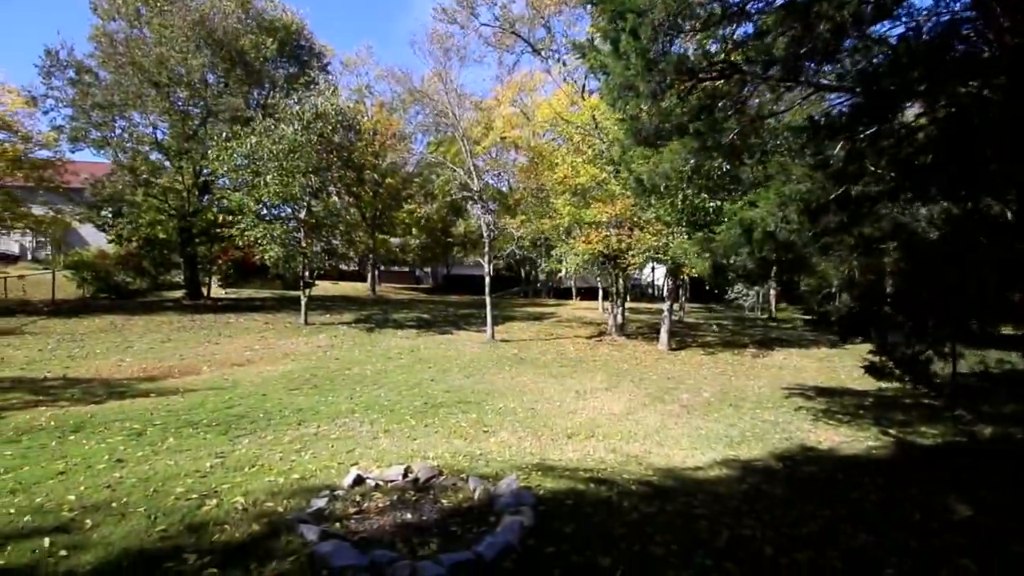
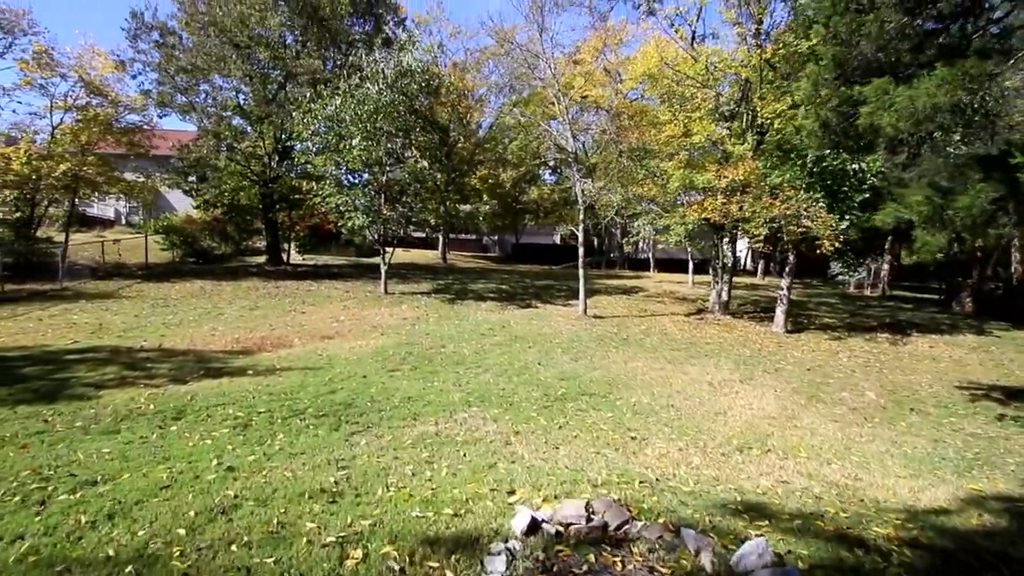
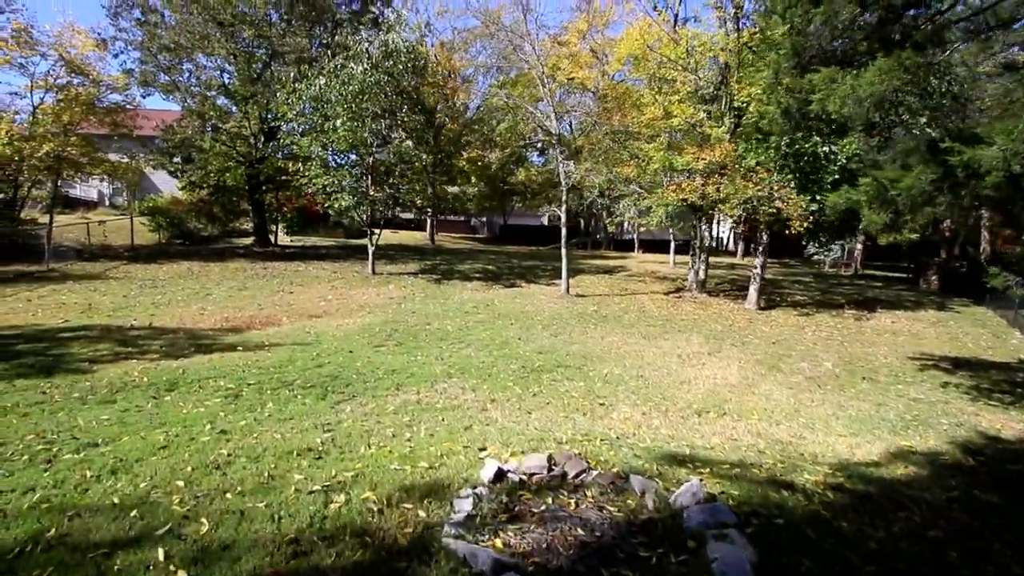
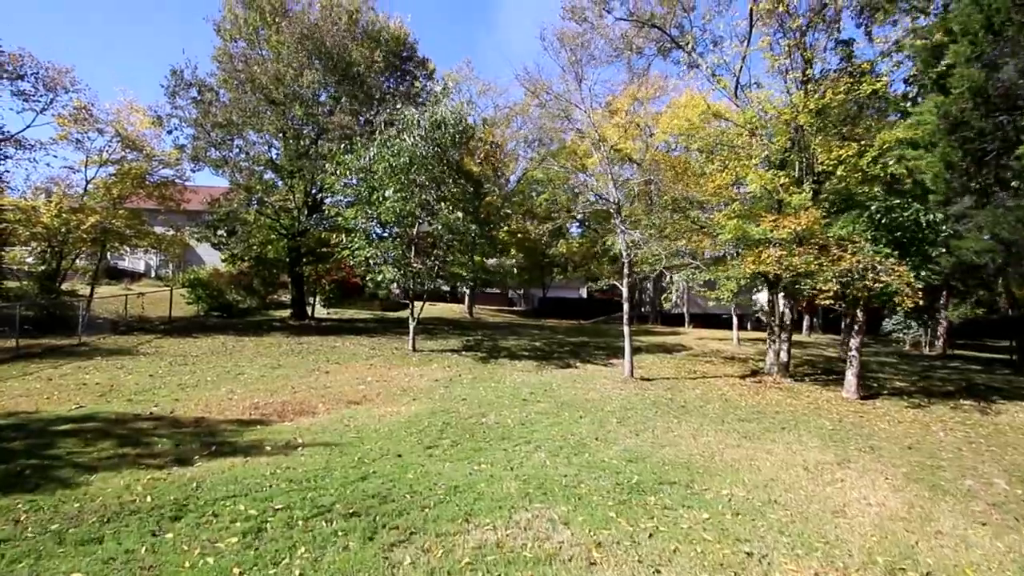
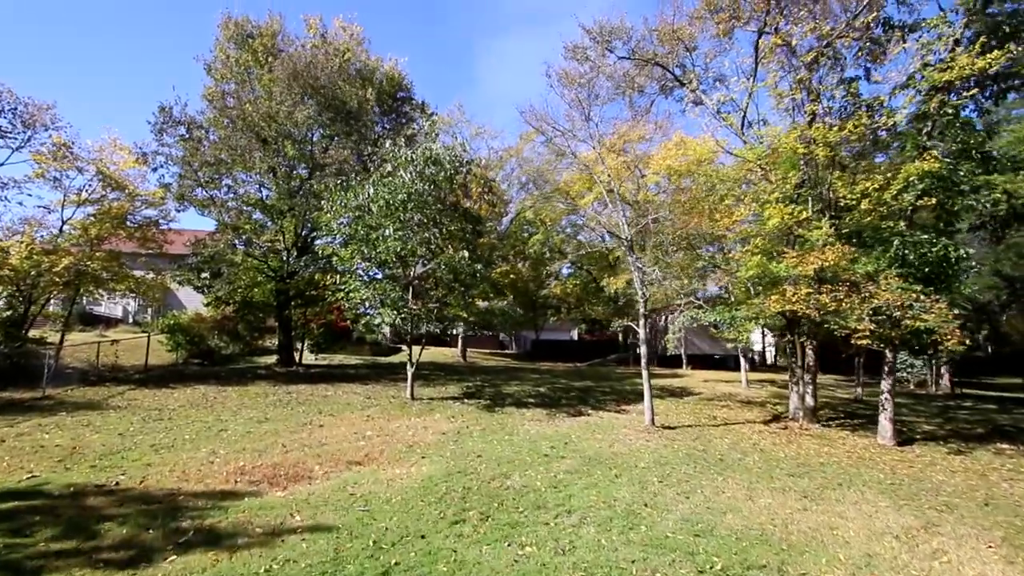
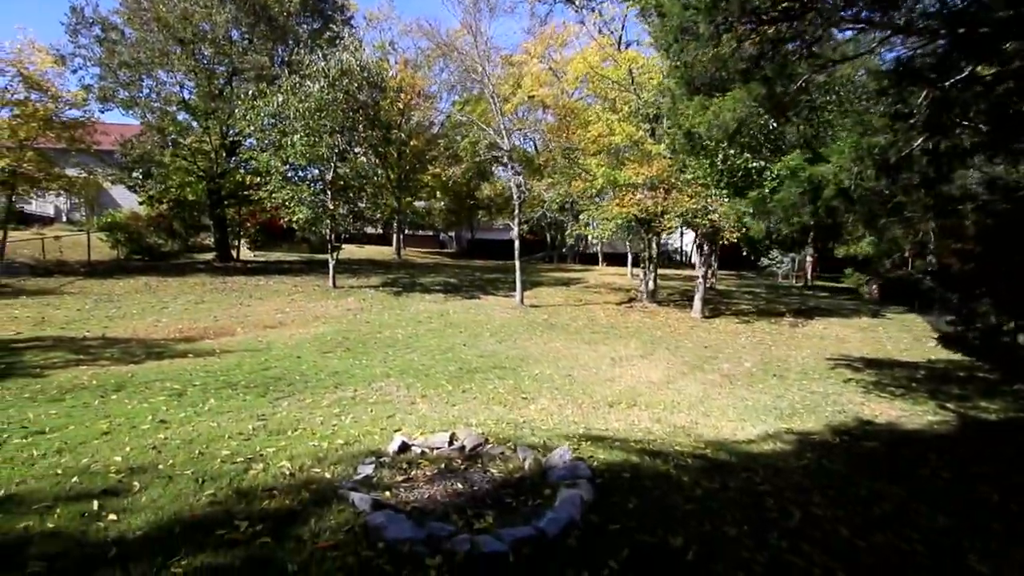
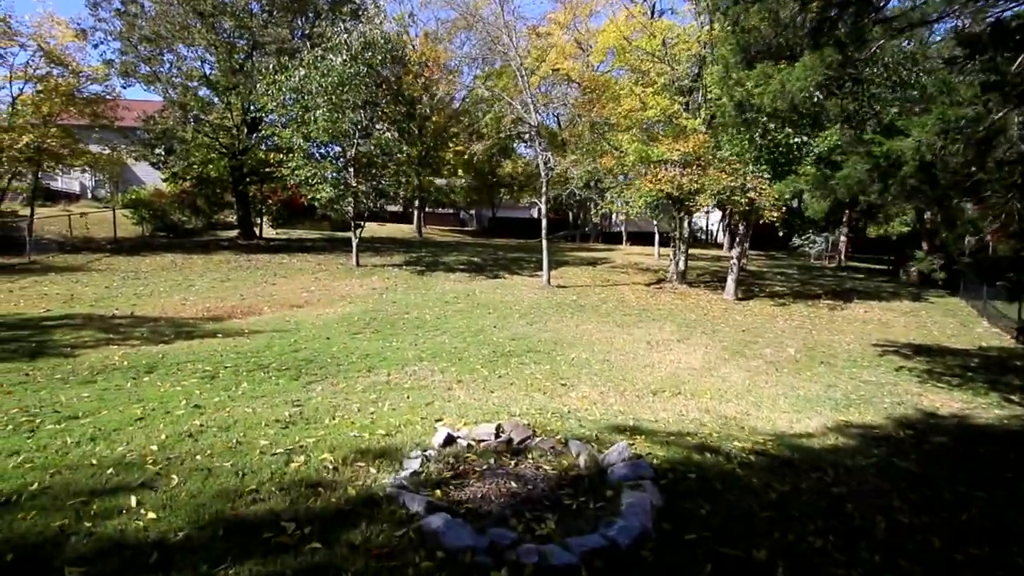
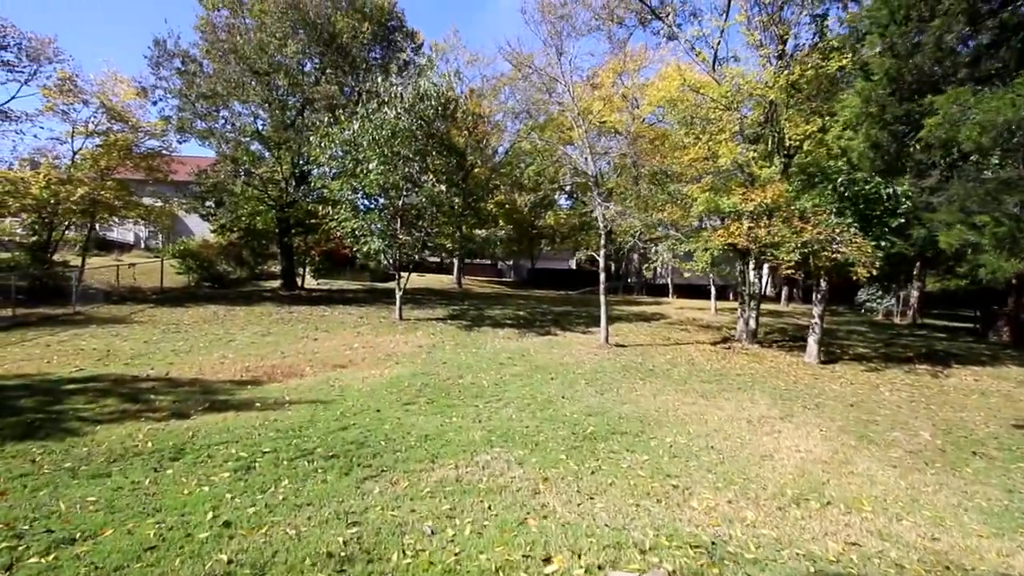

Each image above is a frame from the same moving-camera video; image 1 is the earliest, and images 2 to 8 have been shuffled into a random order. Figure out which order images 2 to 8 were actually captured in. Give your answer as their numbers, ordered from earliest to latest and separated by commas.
6, 7, 3, 2, 8, 4, 5
